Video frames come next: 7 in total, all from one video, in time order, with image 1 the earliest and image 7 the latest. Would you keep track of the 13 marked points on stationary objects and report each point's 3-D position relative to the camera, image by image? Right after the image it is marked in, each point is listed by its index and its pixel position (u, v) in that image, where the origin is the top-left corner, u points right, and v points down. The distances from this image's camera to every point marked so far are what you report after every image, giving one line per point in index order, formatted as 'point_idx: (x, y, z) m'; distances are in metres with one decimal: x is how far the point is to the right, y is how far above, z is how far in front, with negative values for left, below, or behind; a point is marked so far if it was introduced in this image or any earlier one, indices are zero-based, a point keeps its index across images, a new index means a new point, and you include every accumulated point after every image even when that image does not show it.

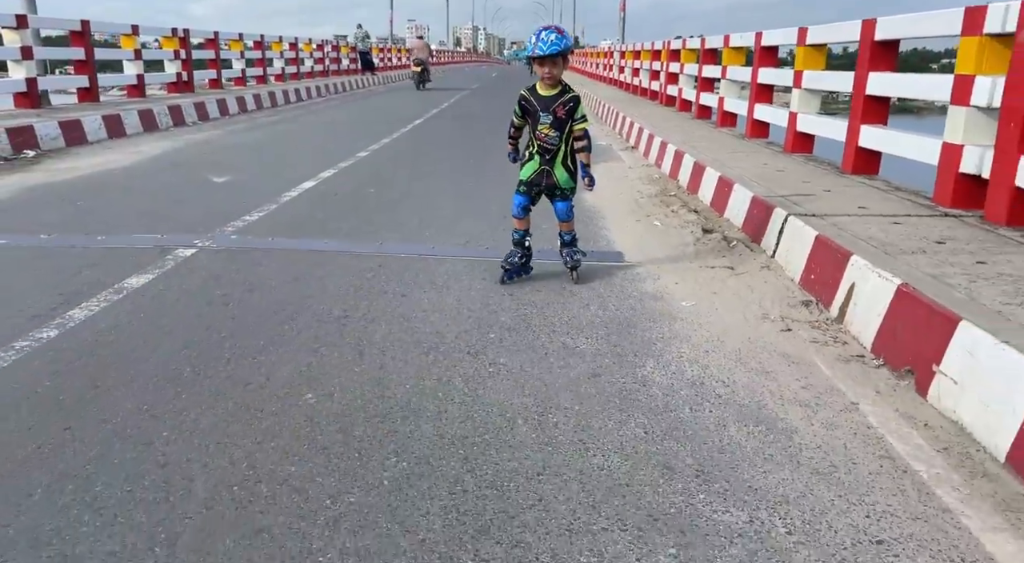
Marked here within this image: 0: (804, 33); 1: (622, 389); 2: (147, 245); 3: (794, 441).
0: (+3.2, +2.7, +9.1) m
1: (+0.5, -0.5, +3.6) m
2: (-2.4, +0.2, +5.6) m
3: (+1.0, -0.6, +3.1) m
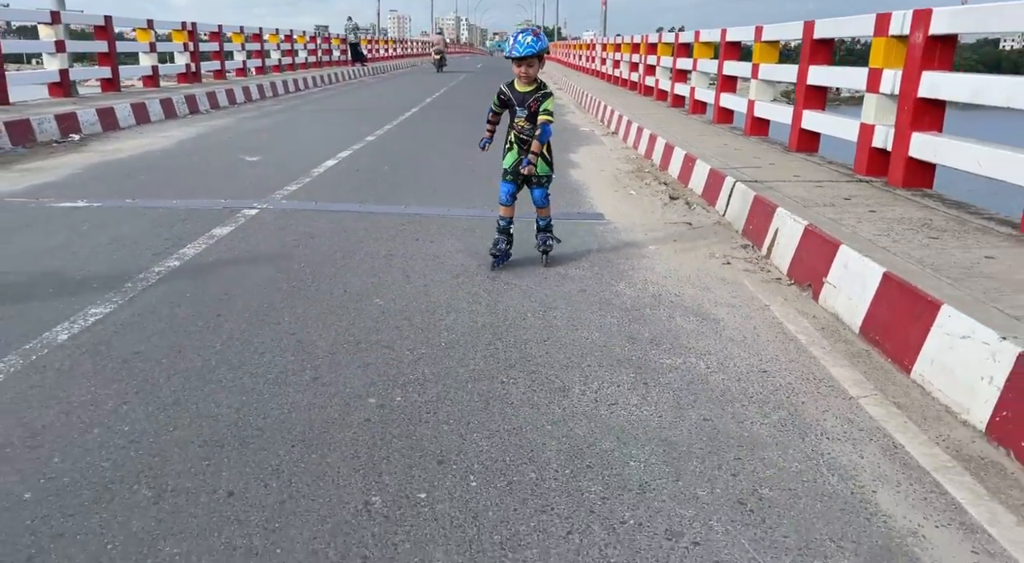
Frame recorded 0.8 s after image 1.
0: (+3.1, +3.1, +10.5) m
1: (+0.5, -0.1, +4.9) m
2: (-2.4, +0.6, +6.9) m
3: (+1.1, -0.2, +4.5) m
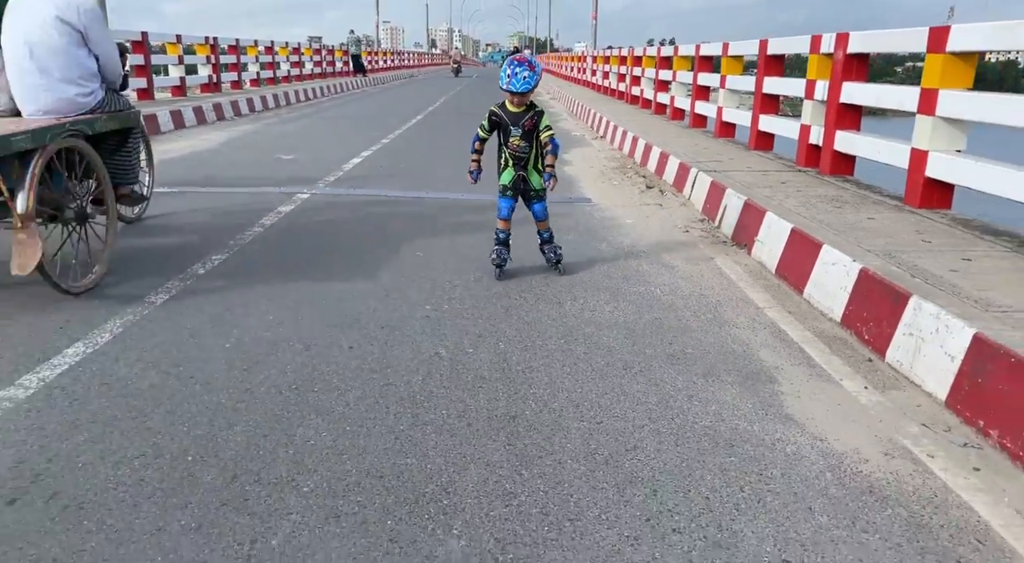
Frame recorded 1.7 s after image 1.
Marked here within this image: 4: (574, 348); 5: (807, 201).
0: (+3.1, +3.4, +12.2) m
1: (+0.6, +0.2, +6.5) m
2: (-2.4, +0.9, +8.5) m
3: (+1.2, +0.1, +6.1) m
4: (+0.3, -0.4, +4.3) m
5: (+2.4, +0.6, +6.8) m
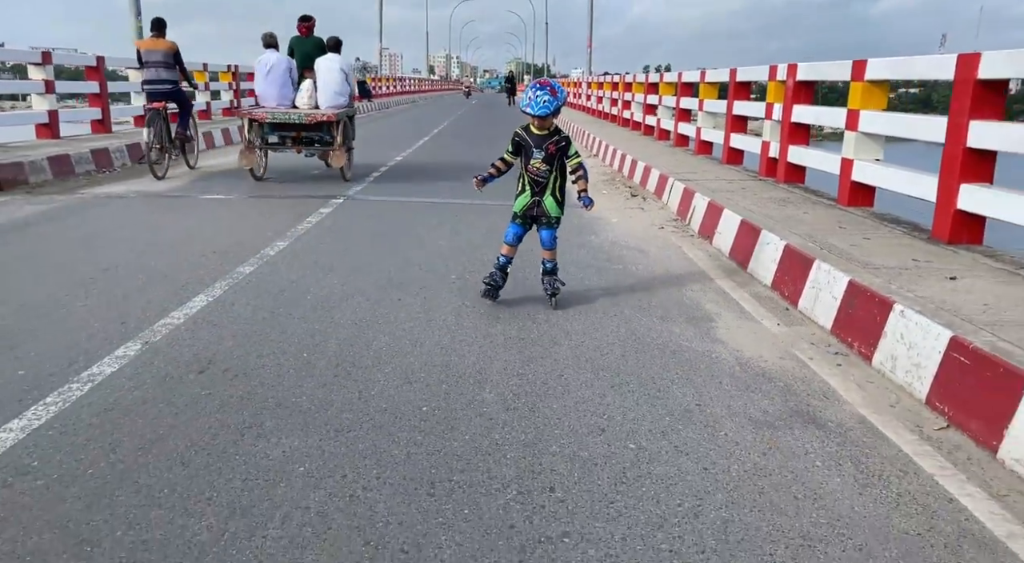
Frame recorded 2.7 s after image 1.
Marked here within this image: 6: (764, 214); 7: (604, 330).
0: (+3.1, +3.4, +13.7) m
1: (+0.6, +0.4, +8.0) m
2: (-2.3, +1.0, +10.0) m
3: (+1.2, +0.2, +7.5) m
4: (+0.4, -0.2, +5.8) m
5: (+2.4, +0.8, +8.2) m
6: (+2.2, +0.6, +7.5) m
7: (+0.6, -0.3, +5.2) m
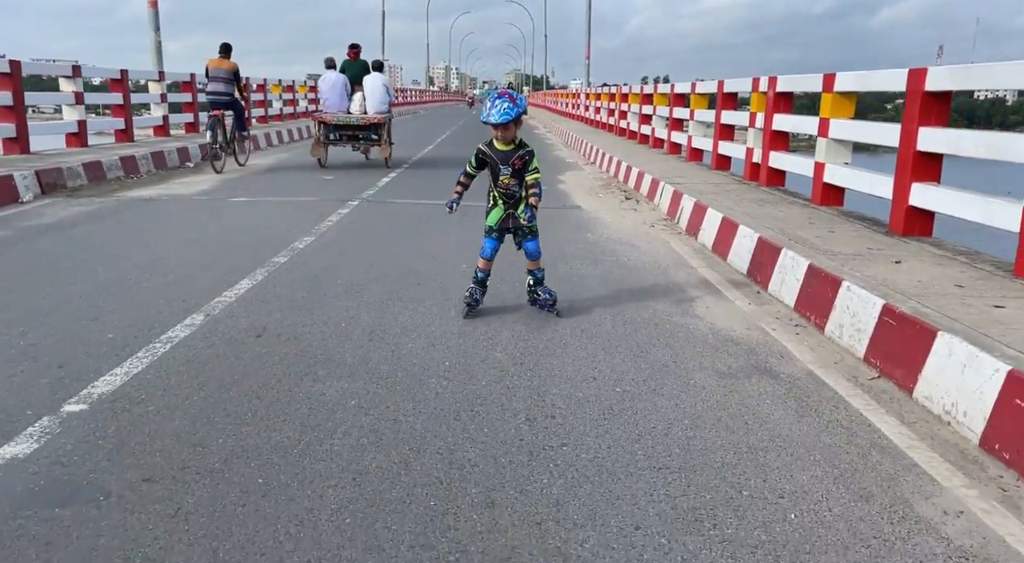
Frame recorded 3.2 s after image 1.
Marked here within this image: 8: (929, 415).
0: (+3.2, +3.4, +14.6) m
1: (+0.7, +0.4, +8.8) m
2: (-2.3, +1.0, +10.8) m
3: (+1.3, +0.3, +8.3) m
4: (+0.4, -0.1, +6.6) m
5: (+2.4, +0.9, +9.0) m
6: (+2.3, +0.7, +8.3) m
7: (+0.6, -0.2, +5.9) m
8: (+1.9, -0.6, +3.9) m
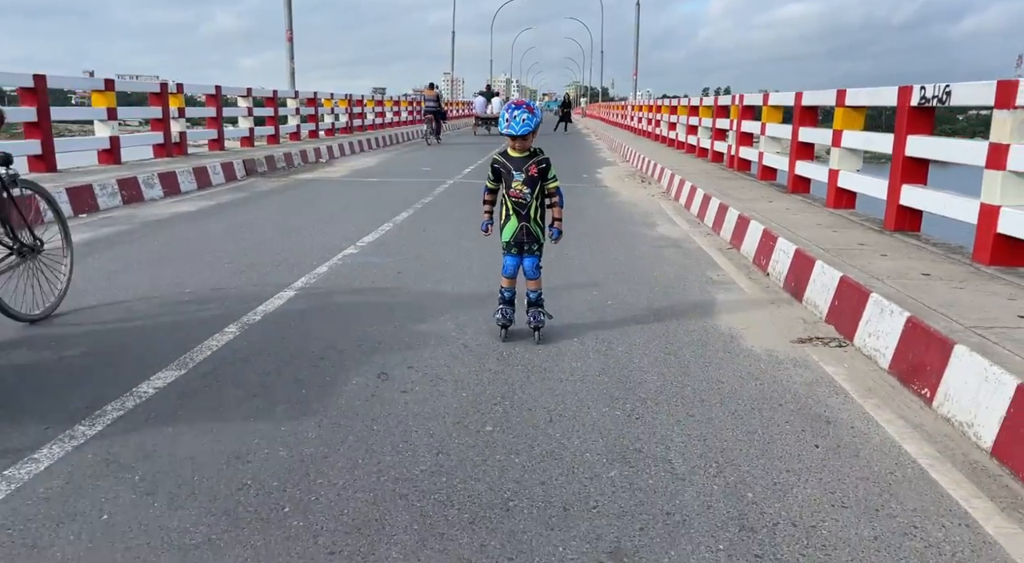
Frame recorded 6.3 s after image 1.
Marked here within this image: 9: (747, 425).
0: (+4.3, +4.1, +19.0) m
1: (+1.4, +1.2, +13.4) m
2: (-1.4, +1.8, +15.6) m
3: (+2.0, +1.1, +12.9) m
4: (+1.0, +0.8, +11.2) m
5: (+3.2, +1.6, +13.5) m
6: (+3.0, +1.5, +12.8) m
7: (+1.1, +0.7, +10.6) m
8: (+2.3, +0.2, +8.4) m
9: (+1.1, -0.7, +3.9) m
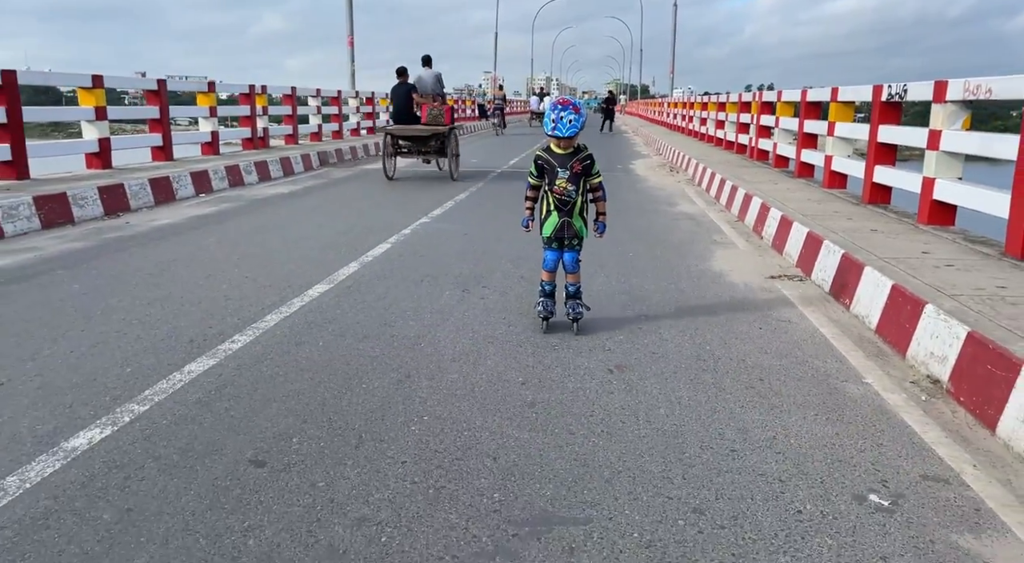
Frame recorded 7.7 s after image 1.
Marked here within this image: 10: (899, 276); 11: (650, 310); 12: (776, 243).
0: (+5.4, +4.5, +20.7) m
1: (+2.2, +1.7, +15.2) m
2: (-0.6, +2.3, +17.5) m
3: (+2.7, +1.6, +14.7) m
4: (+1.6, +1.2, +13.0) m
5: (+4.0, +2.1, +15.2) m
6: (+3.7, +1.9, +14.5) m
7: (+1.8, +1.1, +12.4) m
8: (+2.8, +0.7, +10.2) m
9: (+1.4, -0.2, +5.7) m
10: (+2.5, 0.0, +5.5) m
11: (+1.0, -0.2, +5.9) m
12: (+2.6, +0.4, +8.4) m
